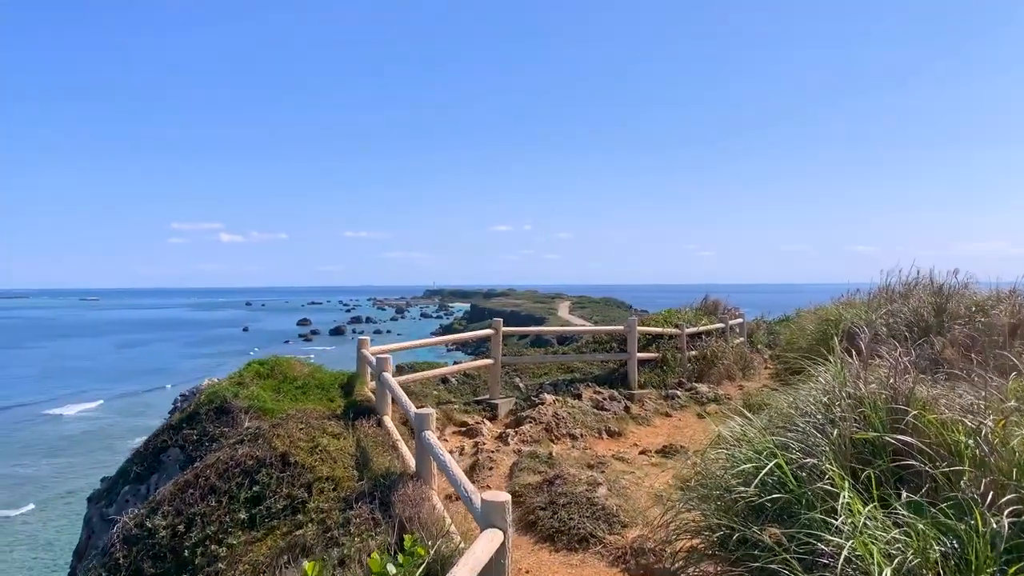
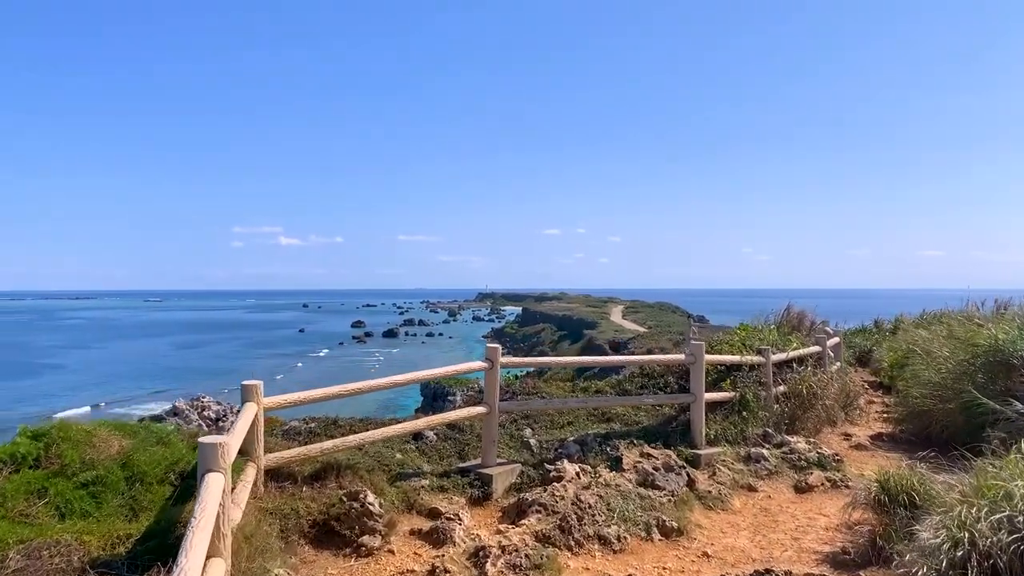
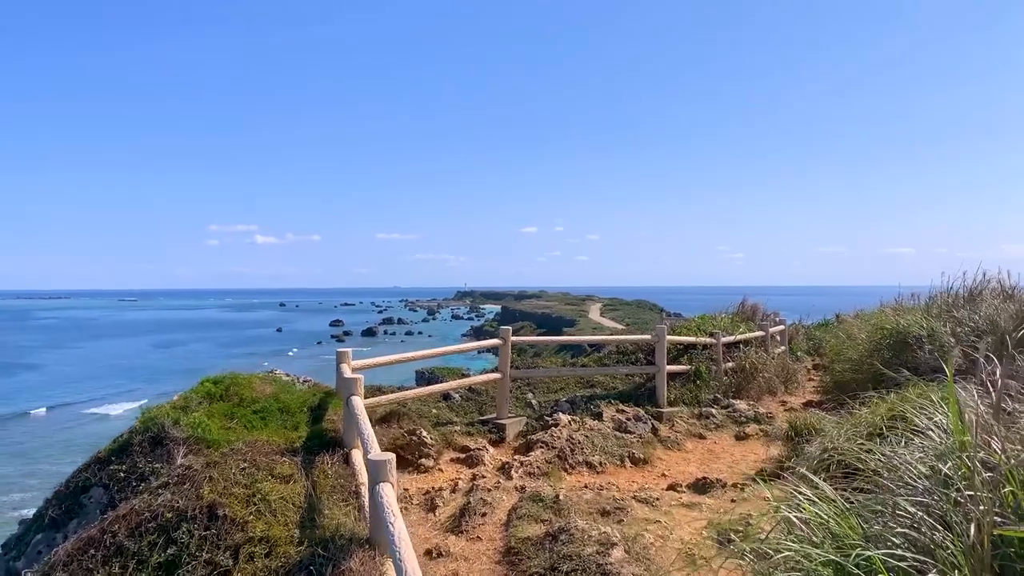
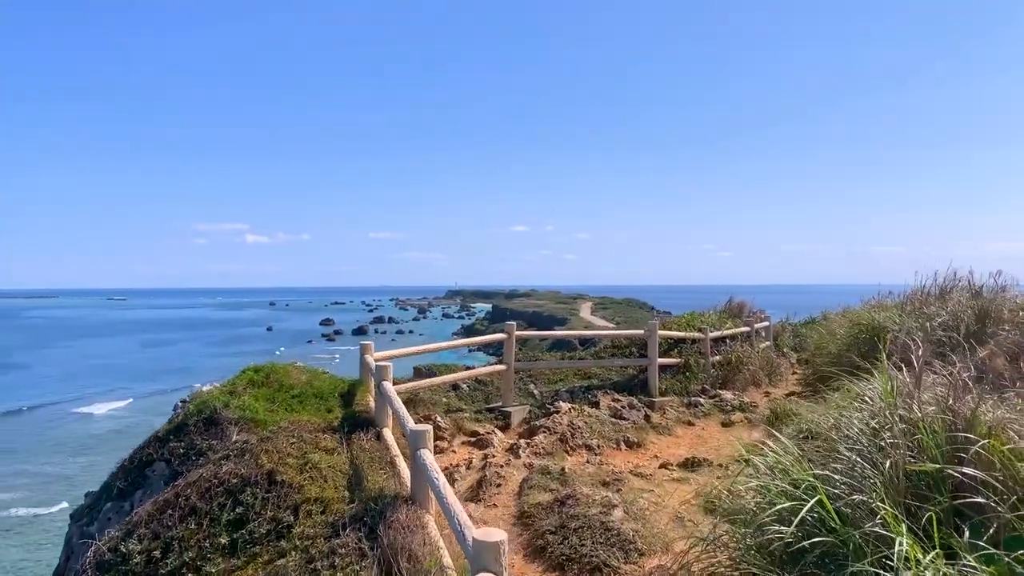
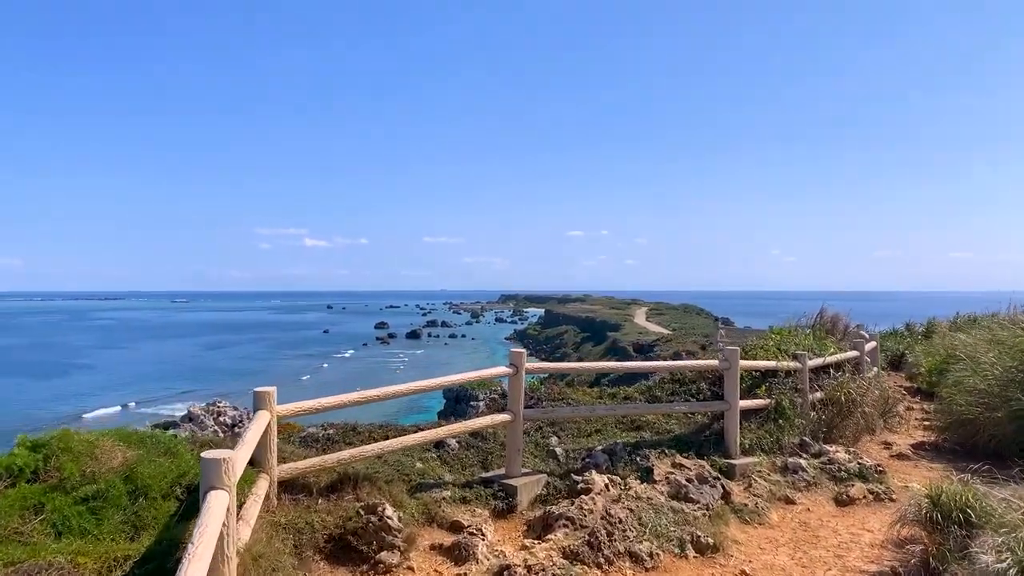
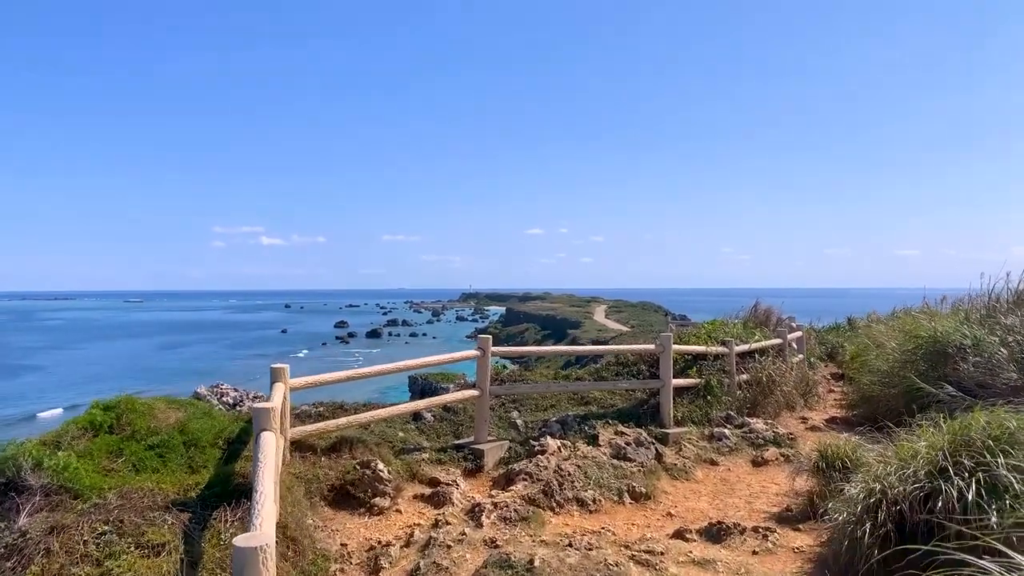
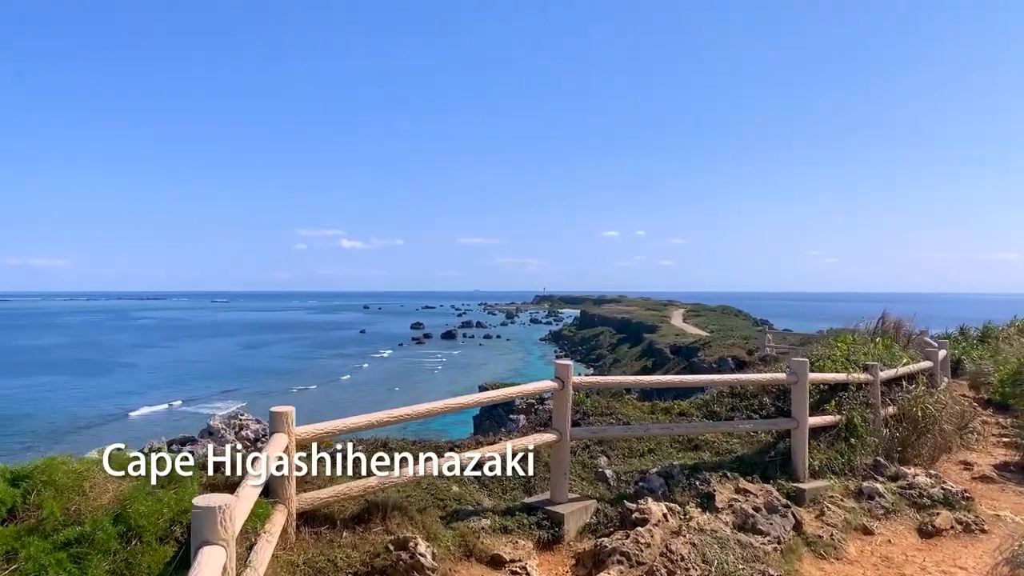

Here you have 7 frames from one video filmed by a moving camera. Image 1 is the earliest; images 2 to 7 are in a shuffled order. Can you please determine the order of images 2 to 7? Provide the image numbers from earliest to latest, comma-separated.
4, 3, 6, 2, 5, 7
